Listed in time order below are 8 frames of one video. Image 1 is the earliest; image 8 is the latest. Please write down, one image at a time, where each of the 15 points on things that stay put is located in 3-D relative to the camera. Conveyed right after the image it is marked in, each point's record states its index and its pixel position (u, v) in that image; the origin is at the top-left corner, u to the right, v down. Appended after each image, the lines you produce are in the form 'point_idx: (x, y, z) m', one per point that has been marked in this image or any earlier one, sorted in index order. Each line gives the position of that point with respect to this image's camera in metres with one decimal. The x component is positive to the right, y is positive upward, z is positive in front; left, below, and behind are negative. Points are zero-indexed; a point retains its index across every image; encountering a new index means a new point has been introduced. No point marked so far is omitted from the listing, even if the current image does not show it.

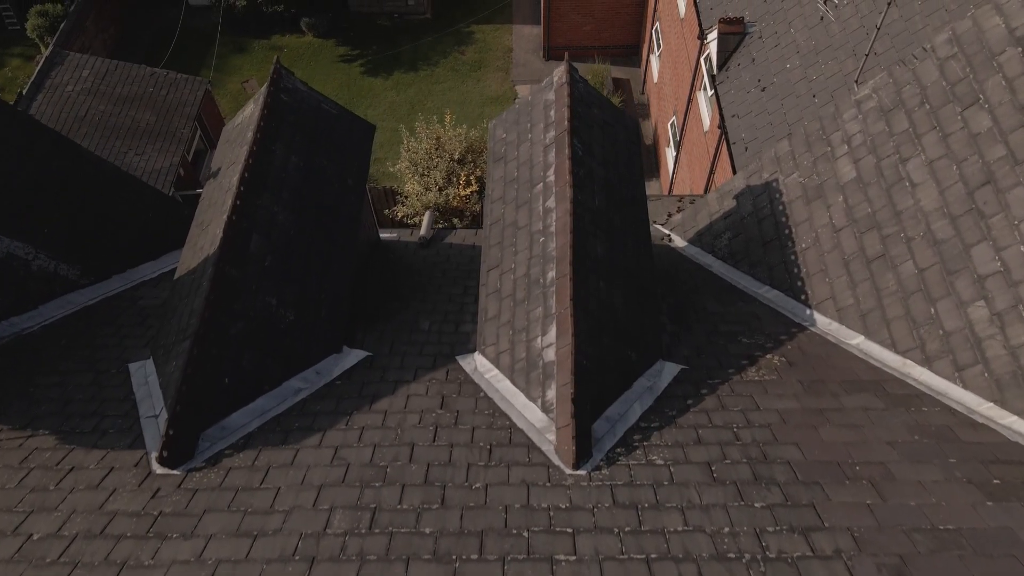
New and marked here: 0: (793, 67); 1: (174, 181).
0: (+9.2, +7.2, +12.3) m
1: (-16.0, +5.0, +17.9) m
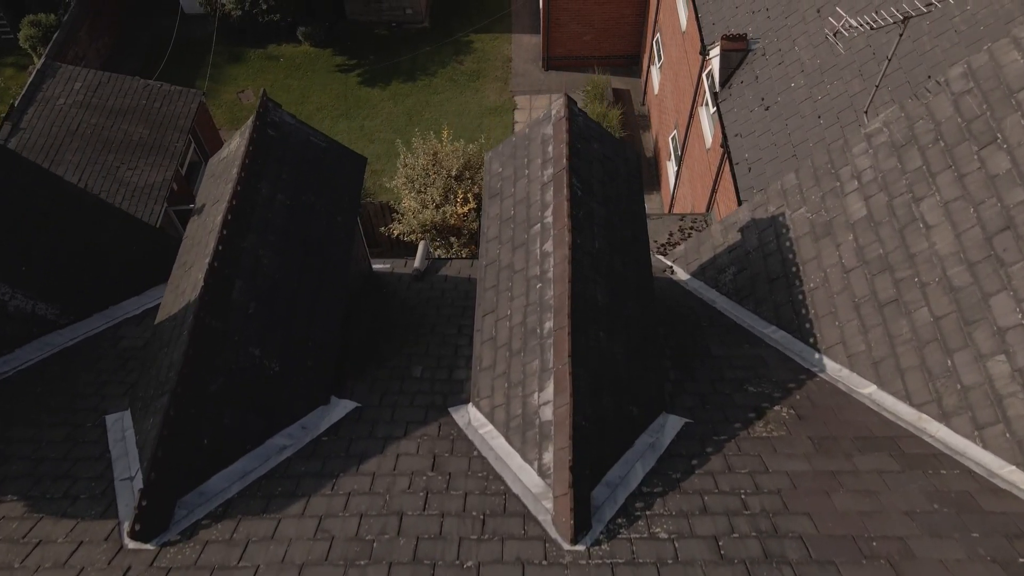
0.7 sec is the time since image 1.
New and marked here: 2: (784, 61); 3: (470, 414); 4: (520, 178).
0: (+9.1, +6.4, +12.0) m
1: (-16.1, +4.3, +17.6) m
2: (+9.0, +7.5, +12.5) m
3: (-0.7, -2.0, +5.9) m
4: (+0.1, +2.0, +6.9) m
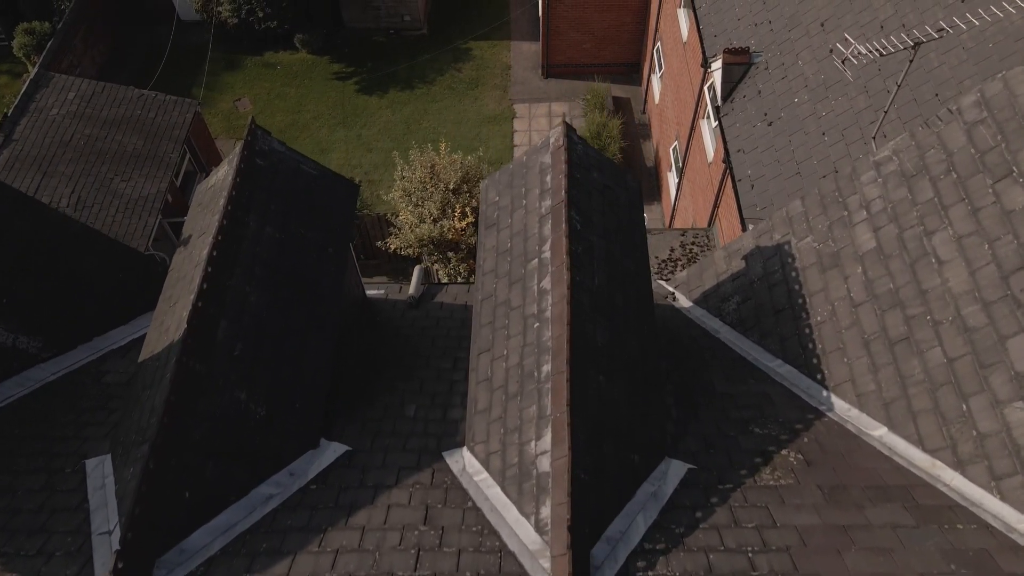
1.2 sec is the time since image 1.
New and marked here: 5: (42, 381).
0: (+9.0, +5.8, +11.8) m
1: (-16.1, +3.6, +17.4) m
2: (+8.9, +6.9, +12.2) m
3: (-0.7, -2.6, +5.7) m
4: (+0.1, +1.4, +6.6) m
5: (-8.6, -1.7, +6.9) m
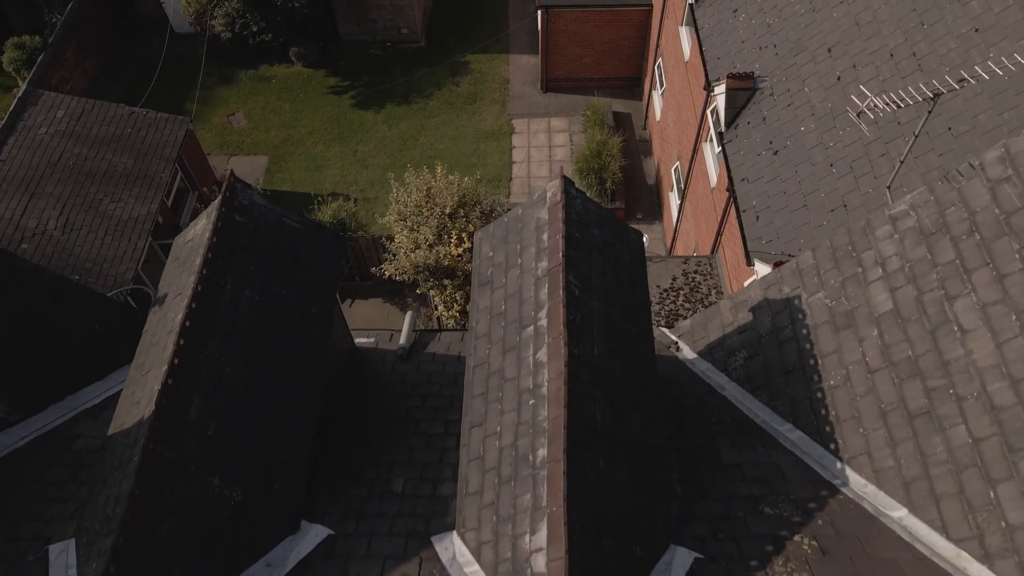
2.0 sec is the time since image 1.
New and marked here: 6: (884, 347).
0: (+9.0, +4.8, +11.4) m
1: (-16.2, +2.6, +17.0) m
2: (+8.8, +5.8, +11.9) m
3: (-0.8, -3.6, +5.3) m
4: (0.0, +0.3, +6.2) m
5: (-8.7, -2.7, +6.5) m
6: (+6.0, -1.0, +6.1) m
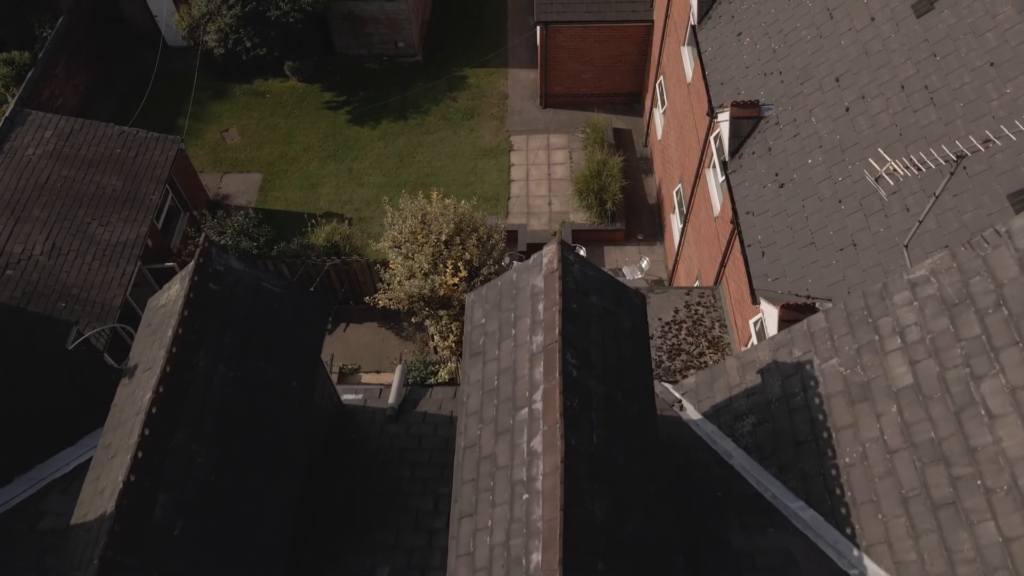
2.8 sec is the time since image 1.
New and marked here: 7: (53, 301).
0: (+8.9, +3.6, +11.0) m
1: (-16.3, +1.5, +16.6) m
2: (+8.7, +4.7, +11.5) m
3: (-0.9, -4.7, +4.9) m
4: (-0.1, -0.8, +5.8) m
5: (-8.8, -3.8, +6.1) m
6: (+5.9, -2.1, +5.7) m
7: (-18.5, -0.5, +15.2) m
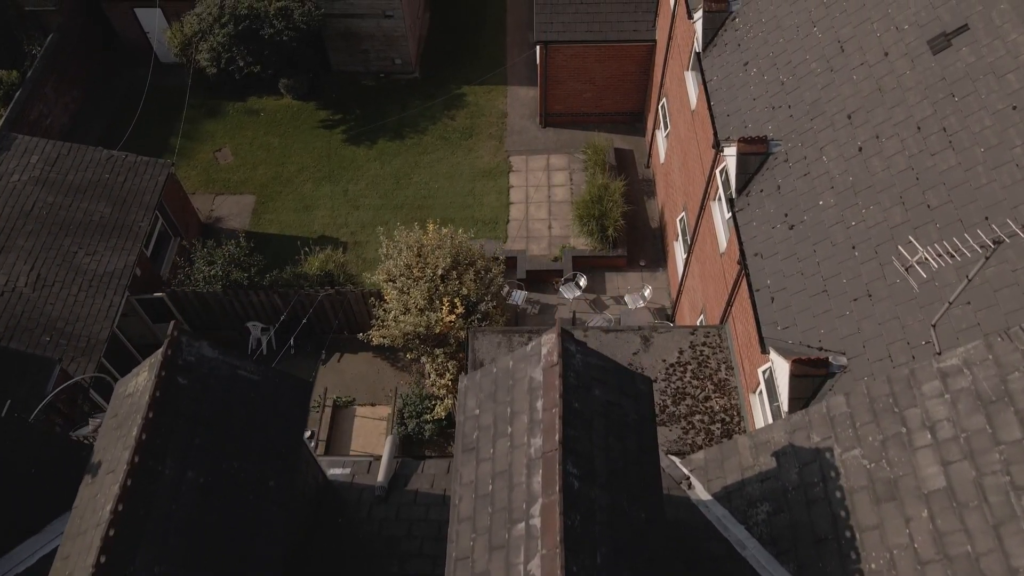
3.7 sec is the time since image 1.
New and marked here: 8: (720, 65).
0: (+8.8, +2.3, +10.6) m
1: (-16.3, +0.1, +16.1) m
2: (+8.7, +3.4, +11.0) m
3: (-1.0, -6.0, +4.4) m
4: (-0.2, -2.1, +5.4) m
5: (-8.8, -5.2, +5.6) m
6: (+5.9, -3.4, +5.2) m
7: (-18.5, -1.8, +14.7) m
8: (+7.5, +8.0, +13.6) m
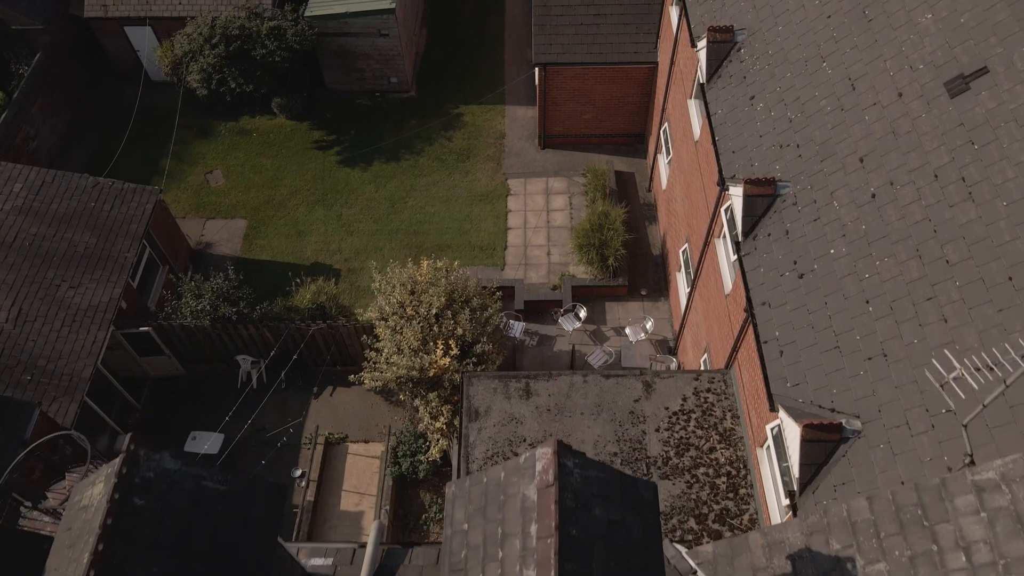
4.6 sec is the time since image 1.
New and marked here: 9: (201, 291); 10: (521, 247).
0: (+8.7, +0.9, +10.1) m
1: (-16.5, -1.3, +15.6) m
2: (+8.6, +2.0, +10.5) m
3: (-1.1, -7.4, +3.9) m
4: (-0.3, -3.5, +4.9) m
5: (-9.0, -6.6, +5.1) m
6: (+5.8, -4.8, +4.7) m
7: (-18.6, -3.3, +14.2) m
8: (+7.4, +6.6, +13.1) m
9: (-13.3, -0.1, +16.1) m
10: (+0.5, +2.1, +19.1) m
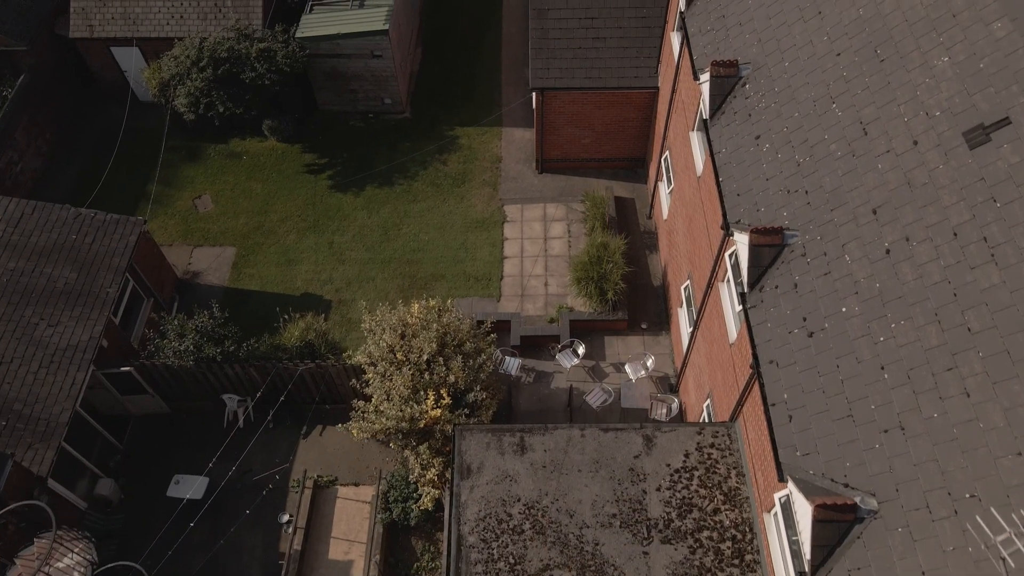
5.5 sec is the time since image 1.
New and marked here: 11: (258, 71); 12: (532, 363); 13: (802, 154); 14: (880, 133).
0: (+8.5, -0.6, +9.5) m
1: (-16.6, -2.8, +15.0) m
2: (+8.4, +0.4, +9.9) m
3: (-1.3, -9.0, +3.3) m
4: (-0.5, -5.0, +4.3) m
5: (-9.1, -8.1, +4.5) m
6: (+5.6, -6.3, +4.1) m
7: (-18.8, -4.8, +13.7) m
8: (+7.2, +5.1, +12.6) m
9: (-13.5, -1.6, +15.6) m
10: (+0.3, +0.5, +18.6) m
11: (-13.2, +11.3, +19.7) m
12: (+0.9, -3.4, +17.0) m
13: (+8.5, +3.9, +11.1) m
14: (+9.9, +4.2, +10.2) m
